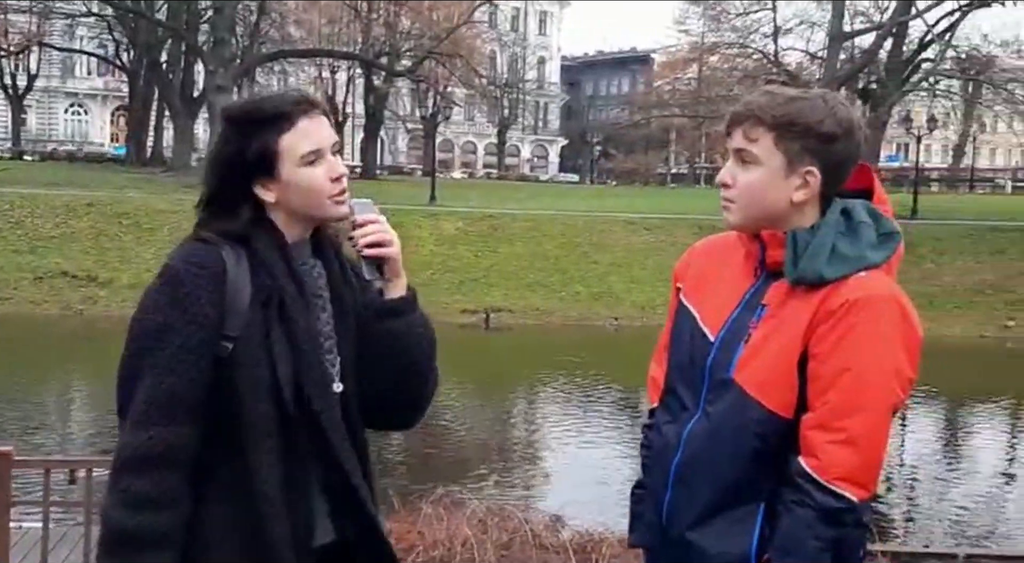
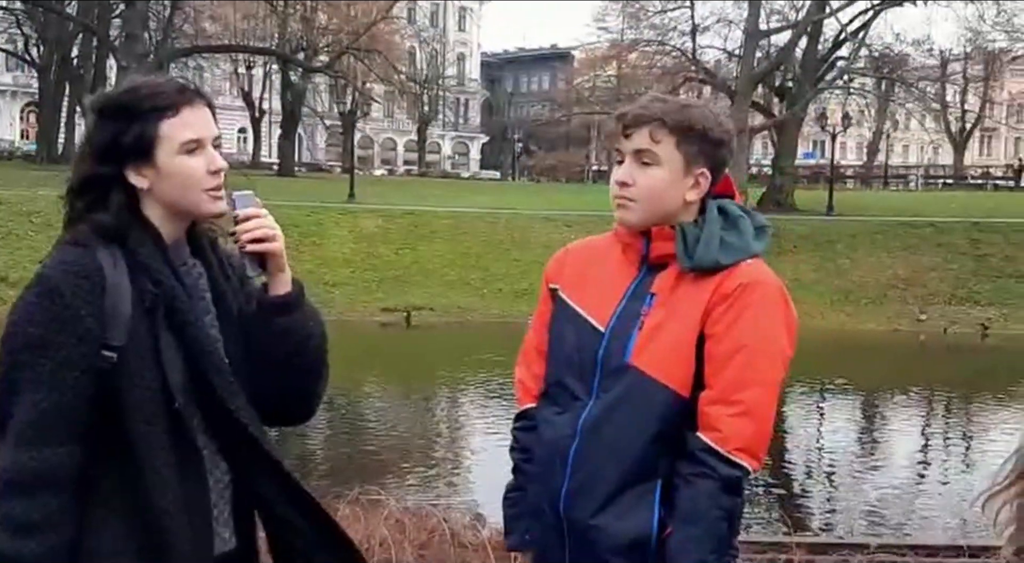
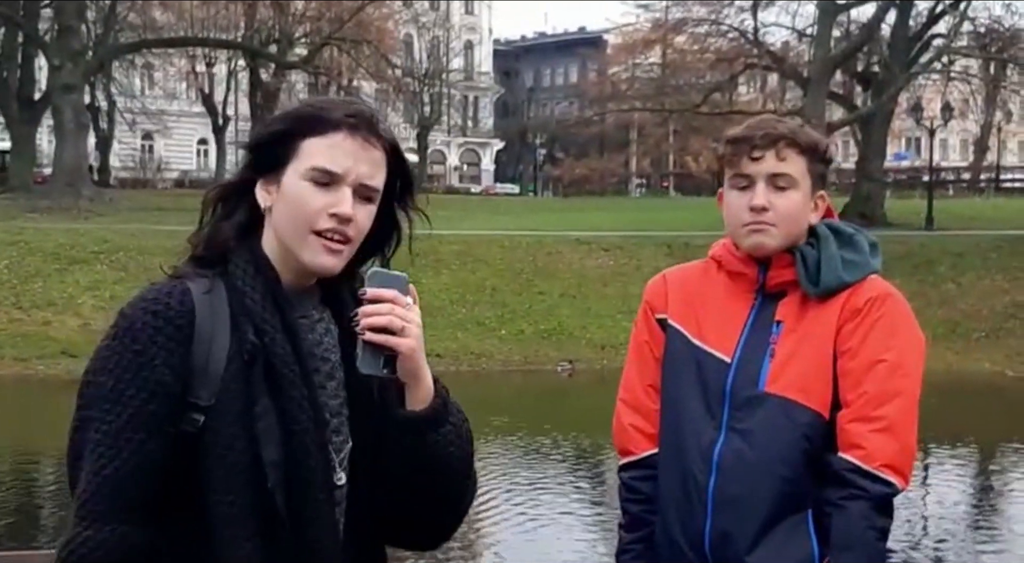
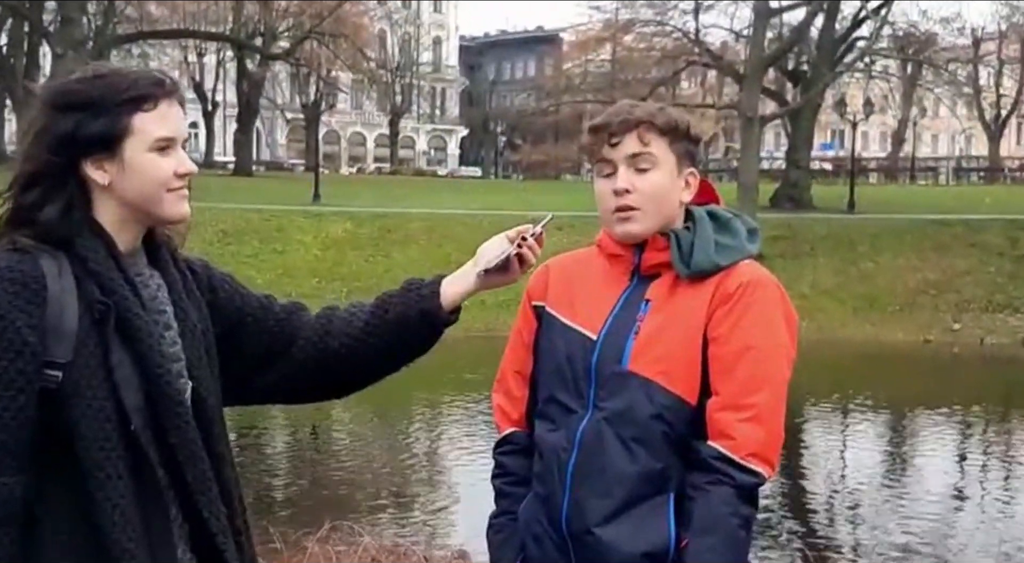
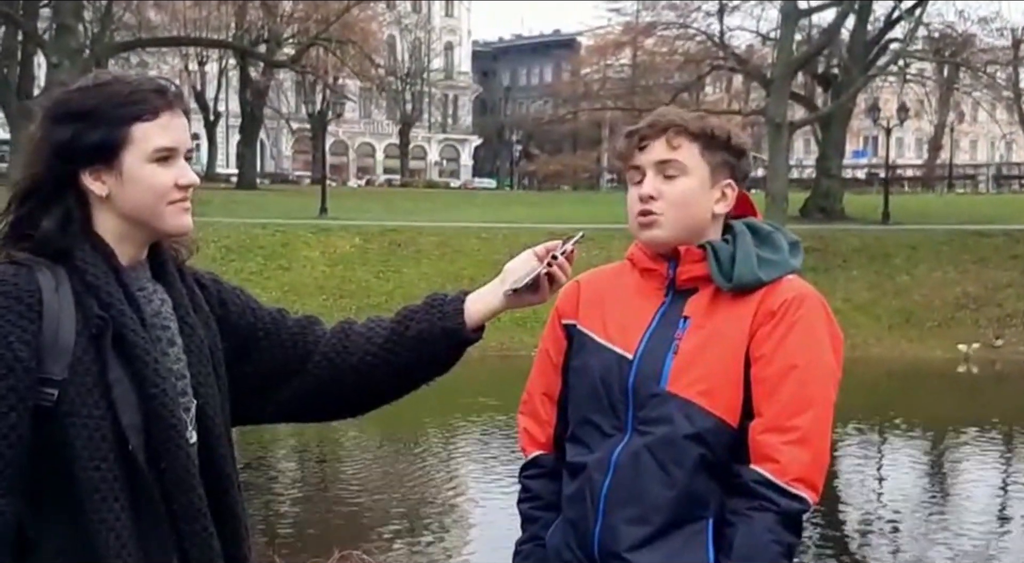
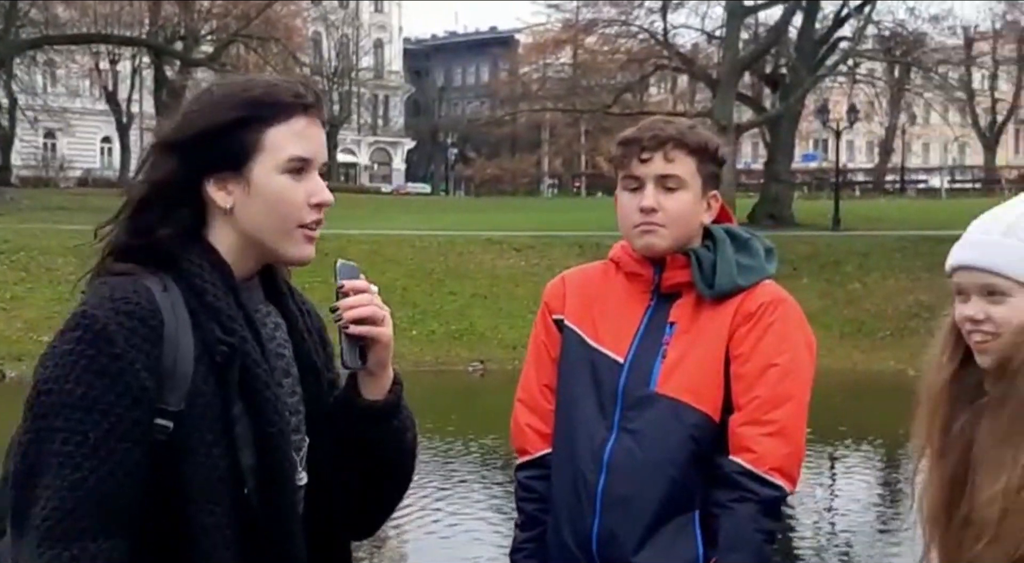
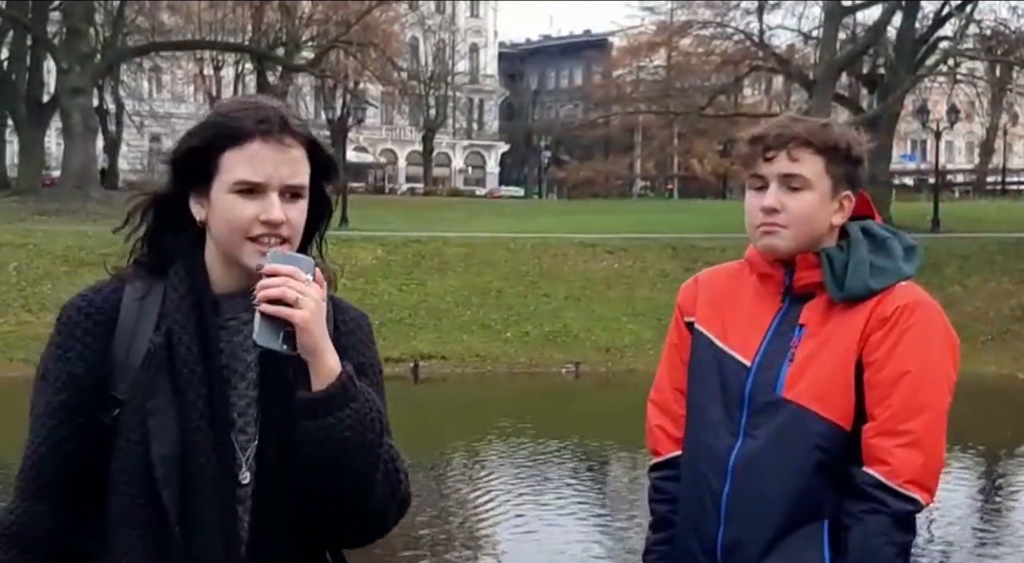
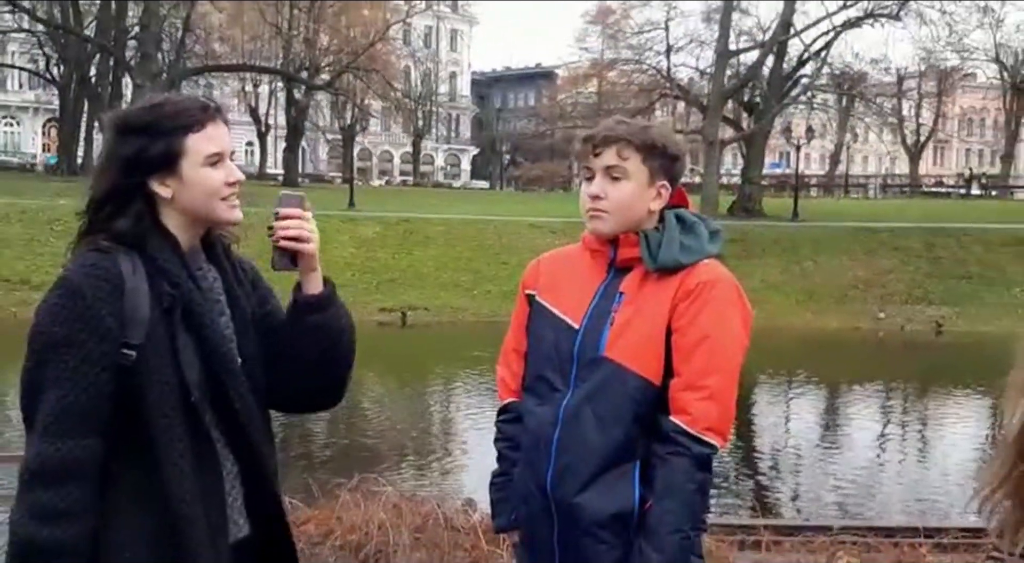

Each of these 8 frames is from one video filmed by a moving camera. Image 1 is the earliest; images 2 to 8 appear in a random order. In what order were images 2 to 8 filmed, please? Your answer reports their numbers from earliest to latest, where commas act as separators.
2, 8, 4, 5, 7, 3, 6
